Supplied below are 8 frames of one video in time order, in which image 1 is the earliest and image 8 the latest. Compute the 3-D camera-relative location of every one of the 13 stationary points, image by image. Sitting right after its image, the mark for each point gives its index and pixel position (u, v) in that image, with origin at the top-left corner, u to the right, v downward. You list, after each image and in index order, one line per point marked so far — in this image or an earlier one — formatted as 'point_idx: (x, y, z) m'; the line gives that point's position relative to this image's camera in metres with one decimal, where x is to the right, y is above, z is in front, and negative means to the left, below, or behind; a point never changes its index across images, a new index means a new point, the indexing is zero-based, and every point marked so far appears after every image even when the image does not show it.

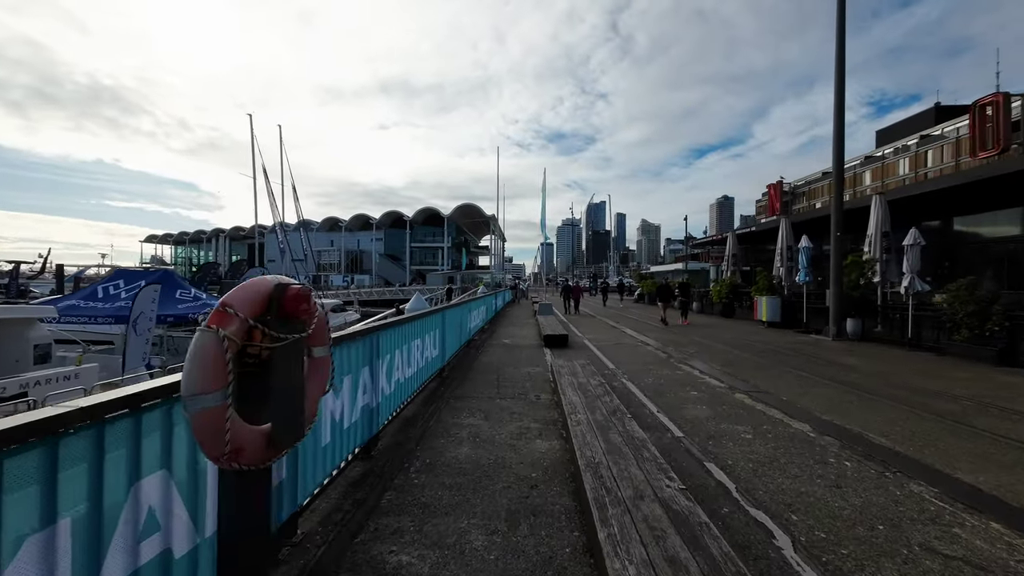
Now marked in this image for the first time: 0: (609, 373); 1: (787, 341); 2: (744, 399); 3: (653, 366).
0: (+2.3, -2.0, +9.4) m
1: (+10.2, -2.0, +14.6) m
2: (+4.3, -2.1, +7.3) m
3: (+3.6, -2.0, +10.1) m
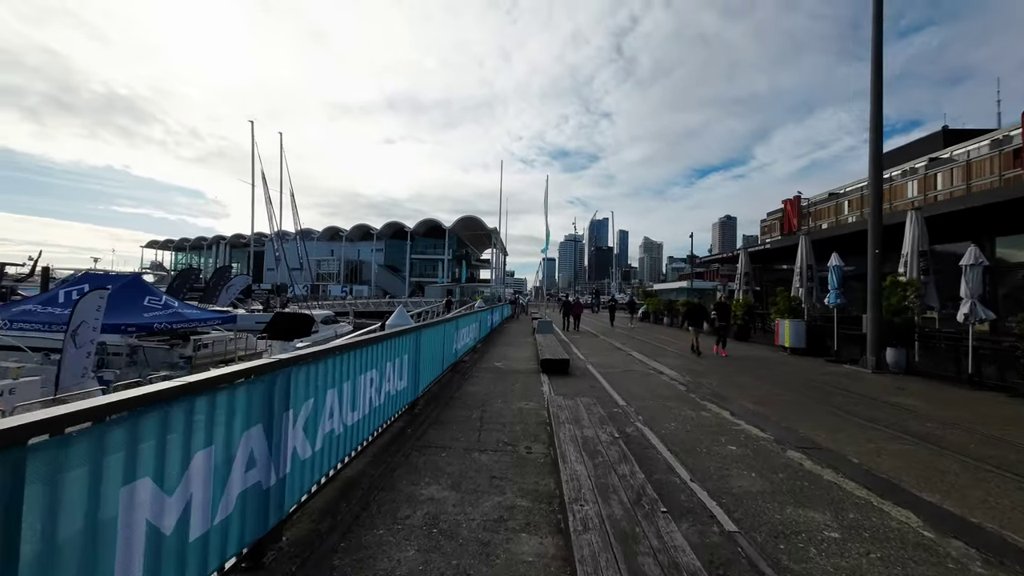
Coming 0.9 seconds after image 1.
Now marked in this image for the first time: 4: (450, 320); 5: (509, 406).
0: (+2.1, -2.4, +7.6) m
1: (+10.0, -2.7, +12.8) m
2: (+4.1, -2.4, +5.5) m
3: (+3.3, -2.4, +8.3) m
4: (-2.1, -1.0, +12.4) m
5: (0.0, -2.5, +8.3) m
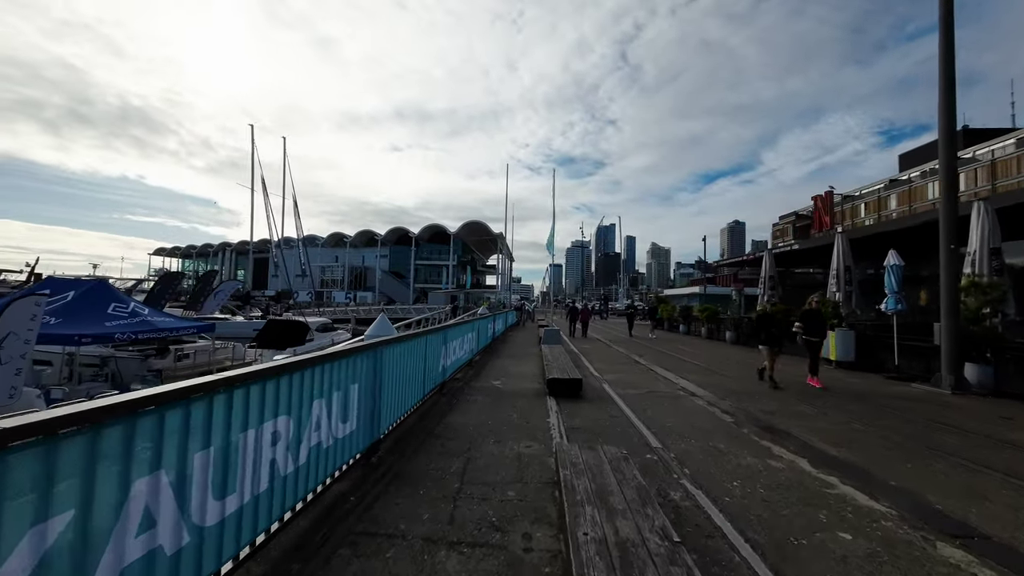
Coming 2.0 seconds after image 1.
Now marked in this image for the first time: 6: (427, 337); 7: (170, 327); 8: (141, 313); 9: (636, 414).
0: (+2.0, -2.4, +5.5) m
1: (+10.0, -2.8, +10.6) m
2: (+4.0, -2.4, +3.4) m
3: (+3.3, -2.5, +6.1) m
4: (-2.1, -1.1, +10.4) m
5: (-0.1, -2.5, +6.3) m
6: (-2.1, -1.3, +10.1) m
7: (-15.9, -1.8, +18.4) m
8: (-16.8, -1.1, +17.9) m
9: (+2.5, -2.5, +8.0) m
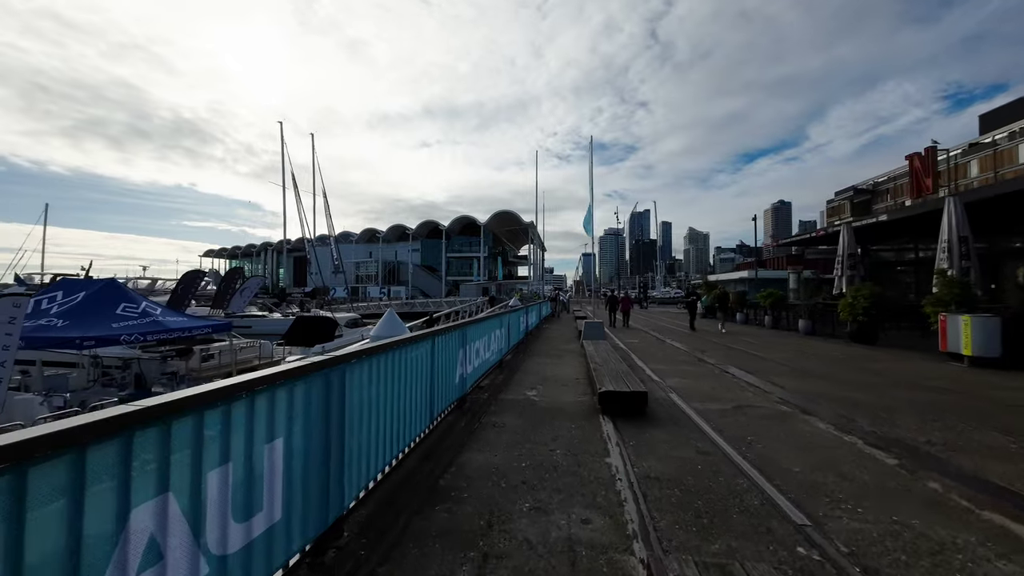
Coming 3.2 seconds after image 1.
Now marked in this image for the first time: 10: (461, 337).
0: (+2.4, -2.1, +3.0) m
1: (+10.8, -2.2, +7.4) m
2: (+4.2, -2.1, +0.8) m
3: (+3.7, -2.1, +3.6) m
4: (-1.3, -0.8, +8.2) m
5: (+0.4, -2.3, +4.0) m
6: (-1.3, -1.0, +7.9) m
7: (-14.4, -1.7, +17.3) m
8: (-15.4, -1.1, +16.9) m
9: (+3.1, -2.2, +5.5) m
10: (-1.1, -1.1, +9.0) m
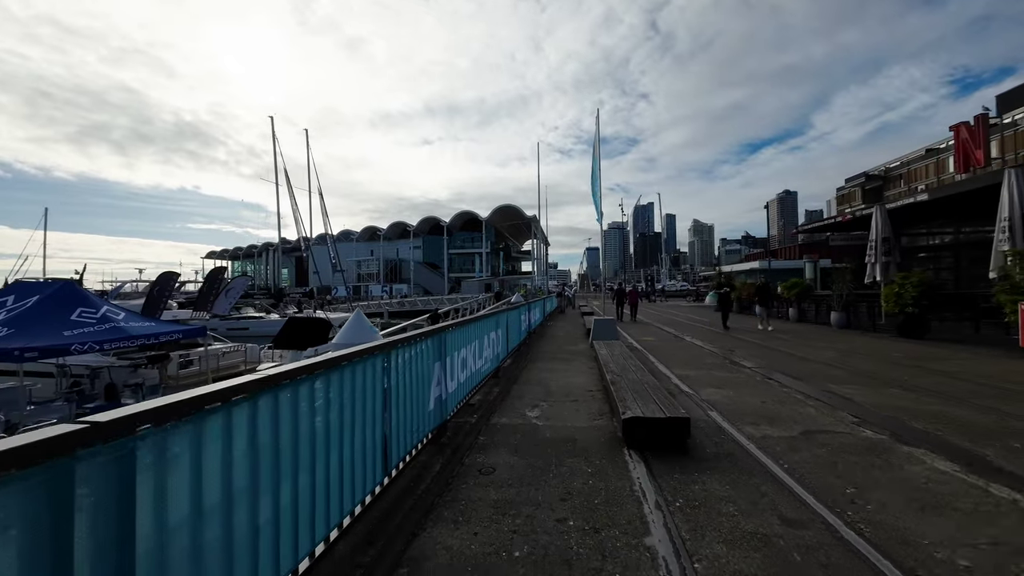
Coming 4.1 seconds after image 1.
0: (+2.3, -2.0, +1.2) m
1: (+10.7, -1.9, +5.6) m
2: (+4.0, -2.0, -1.0) m
3: (+3.6, -2.0, +1.8) m
4: (-1.4, -0.7, +6.5) m
5: (+0.2, -2.2, +2.2) m
6: (-1.4, -0.9, +6.1) m
7: (-14.4, -1.8, +15.7) m
8: (-15.4, -1.2, +15.3) m
9: (+3.0, -2.0, +3.7) m
10: (-1.2, -1.0, +7.2) m
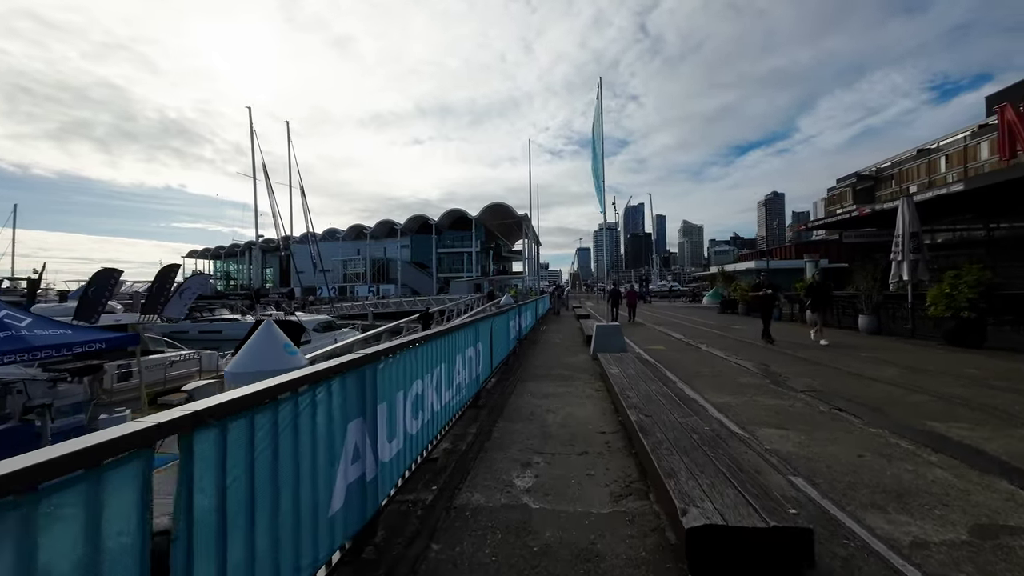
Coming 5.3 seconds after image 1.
0: (+2.2, -2.0, -1.1) m
1: (+10.5, -1.9, +3.5) m
2: (+4.0, -2.0, -3.3) m
3: (+3.5, -2.0, -0.5) m
4: (-1.6, -0.7, +4.1) m
5: (+0.1, -2.2, -0.1) m
6: (-1.6, -0.9, +3.8) m
7: (-14.8, -1.8, +13.0) m
8: (-15.8, -1.2, +12.6) m
9: (+2.8, -2.0, +1.4) m
10: (-1.4, -1.0, +4.8) m
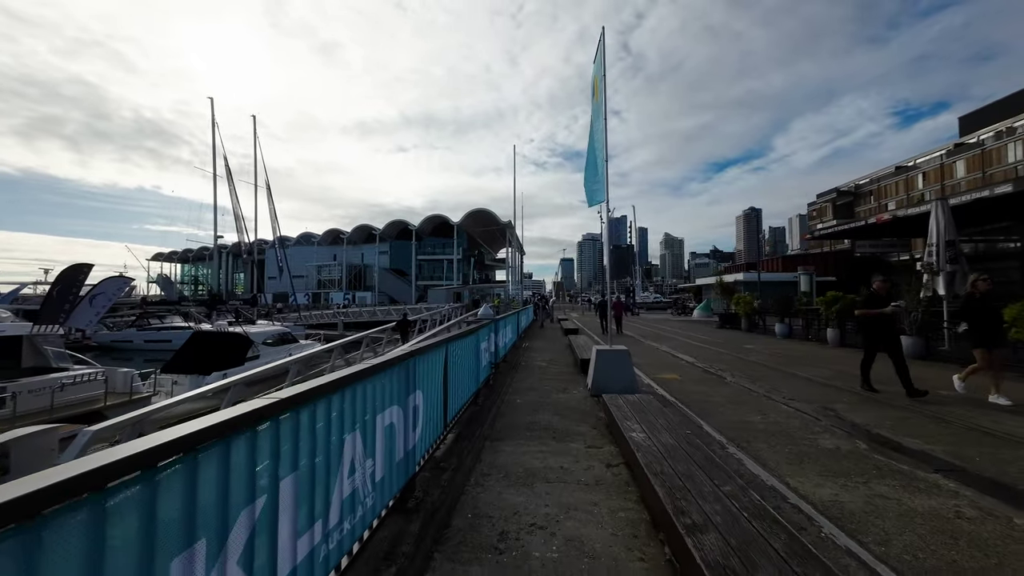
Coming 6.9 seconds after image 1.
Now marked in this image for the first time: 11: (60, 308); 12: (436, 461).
0: (+2.1, -2.0, -4.1) m
1: (+10.2, -2.1, +0.8) m
2: (+4.0, -1.9, -6.2) m
3: (+3.3, -2.0, -3.5) m
4: (-1.9, -0.8, +0.9) m
5: (0.0, -2.2, -3.3) m
6: (-1.9, -0.9, +0.6) m
7: (-15.5, -1.8, +9.3) m
8: (-16.5, -1.2, +8.8) m
9: (+2.6, -2.1, -1.6) m
10: (-1.8, -1.0, +1.6) m
11: (-22.1, -0.9, +19.7) m
12: (-1.0, -2.3, +5.3) m
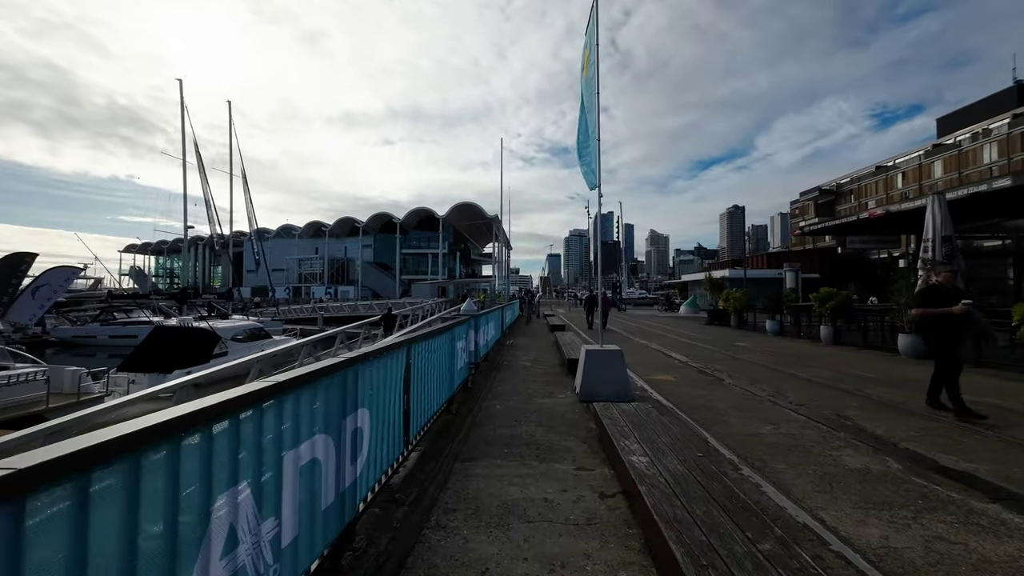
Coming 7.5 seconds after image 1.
0: (+2.1, -2.0, -5.0) m
1: (+10.1, -2.1, +0.1) m
2: (+4.1, -2.0, -7.1) m
3: (+3.3, -2.0, -4.3) m
4: (-2.0, -0.7, -0.1) m
5: (0.0, -2.2, -4.2) m
6: (-2.1, -0.8, -0.5) m
7: (-15.9, -1.6, +7.8) m
8: (-16.9, -0.9, +7.3) m
9: (+2.6, -2.1, -2.5) m
10: (-1.9, -1.0, +0.6) m
11: (-22.8, -0.5, +17.9) m
12: (-1.3, -2.2, +4.3) m
